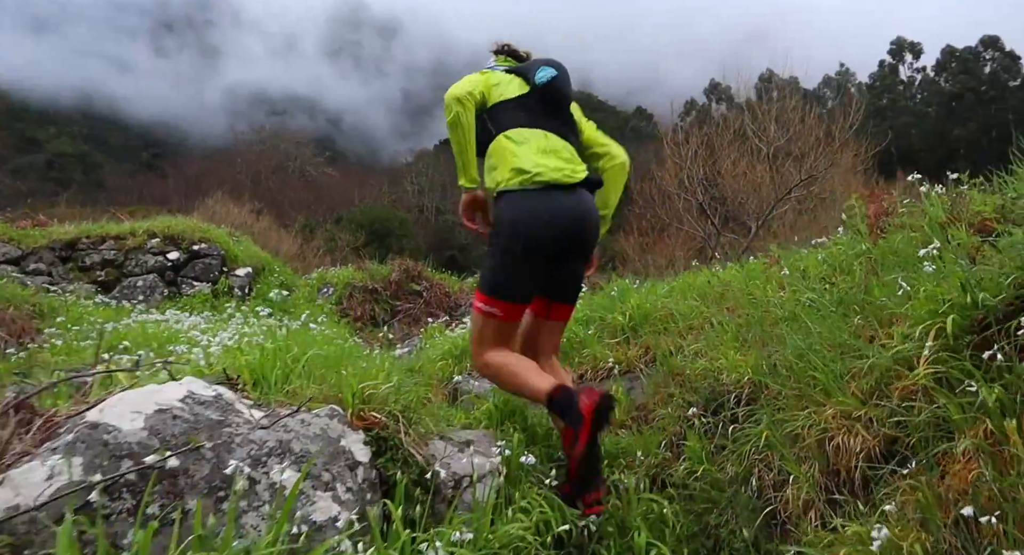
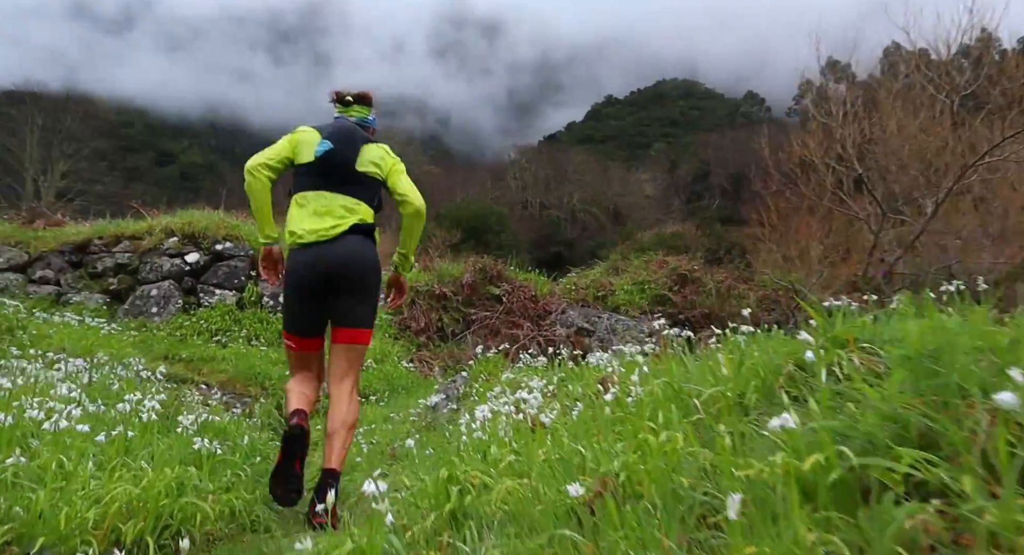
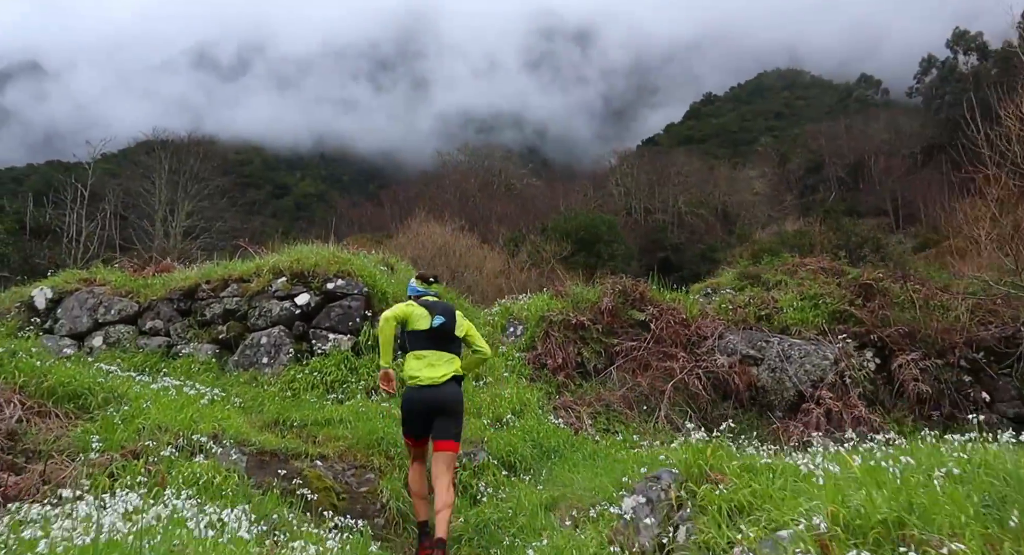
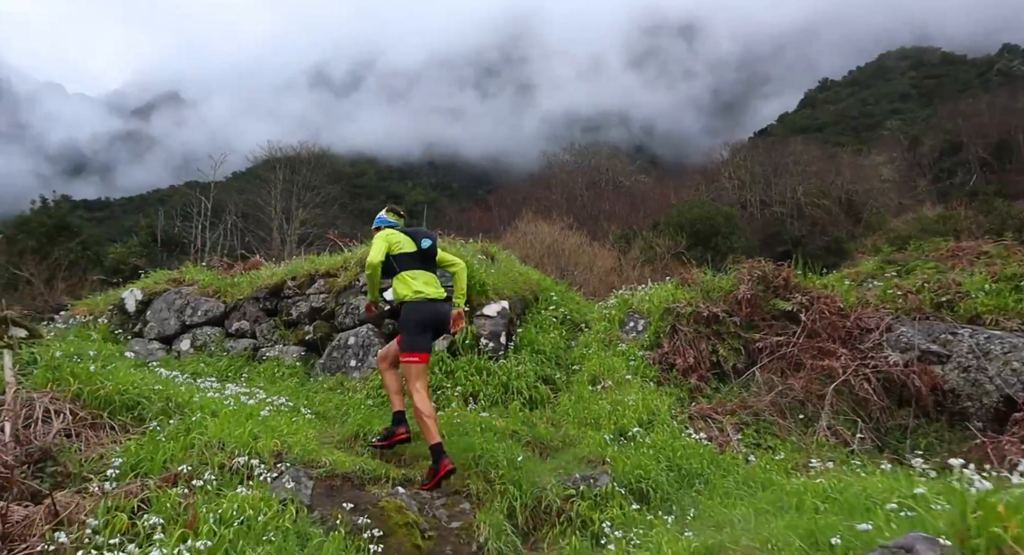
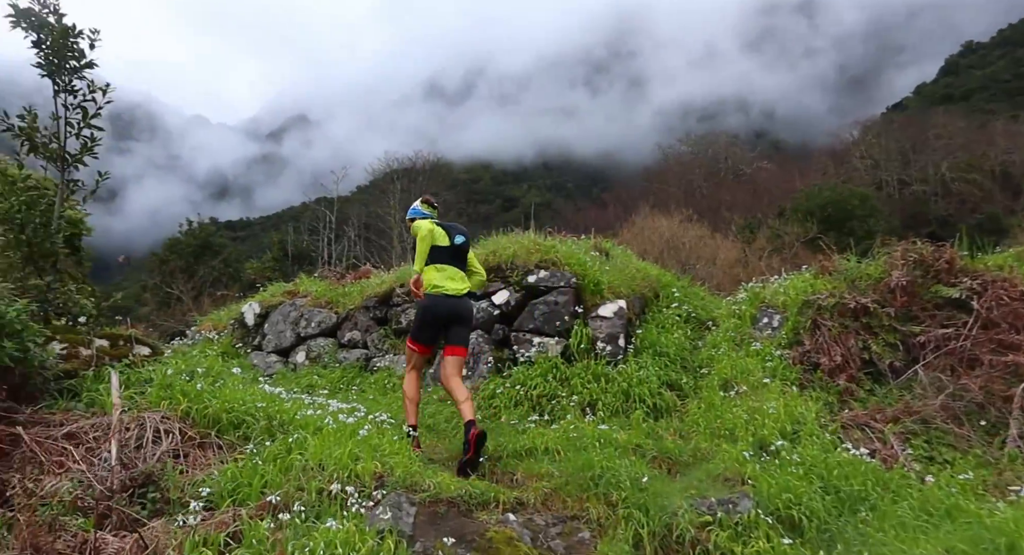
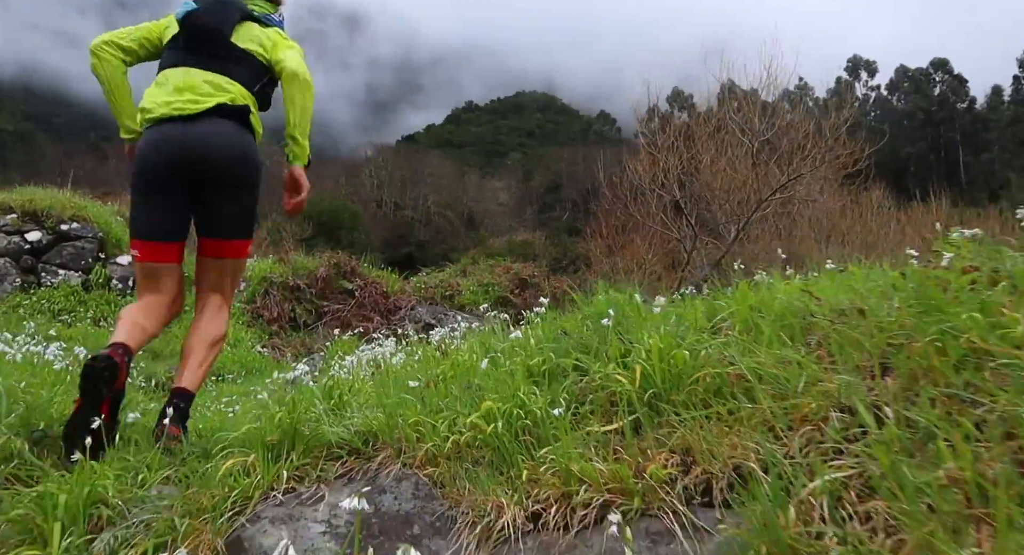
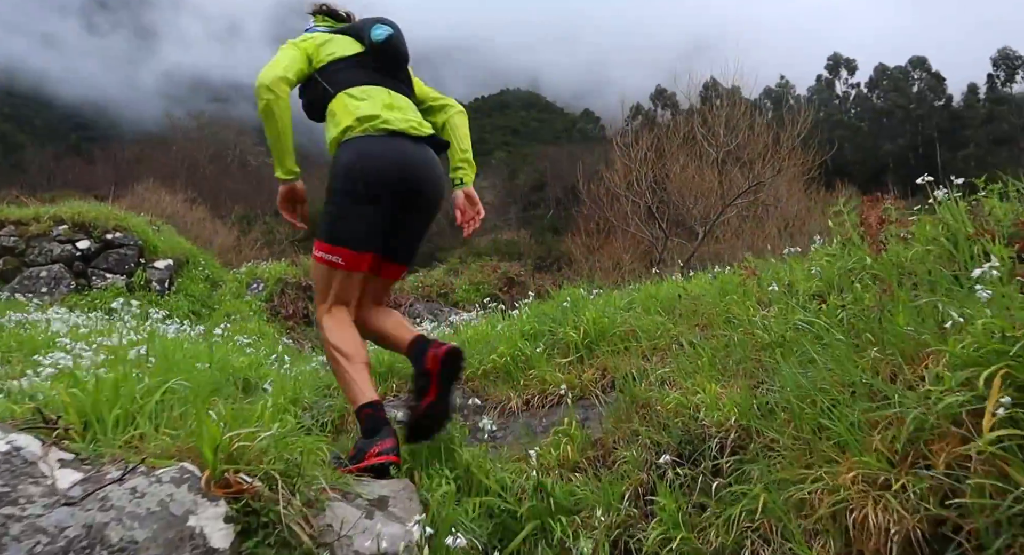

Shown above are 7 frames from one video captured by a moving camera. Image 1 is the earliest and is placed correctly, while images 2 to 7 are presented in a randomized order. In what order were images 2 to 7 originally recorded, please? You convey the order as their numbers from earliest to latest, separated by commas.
7, 6, 2, 3, 4, 5
